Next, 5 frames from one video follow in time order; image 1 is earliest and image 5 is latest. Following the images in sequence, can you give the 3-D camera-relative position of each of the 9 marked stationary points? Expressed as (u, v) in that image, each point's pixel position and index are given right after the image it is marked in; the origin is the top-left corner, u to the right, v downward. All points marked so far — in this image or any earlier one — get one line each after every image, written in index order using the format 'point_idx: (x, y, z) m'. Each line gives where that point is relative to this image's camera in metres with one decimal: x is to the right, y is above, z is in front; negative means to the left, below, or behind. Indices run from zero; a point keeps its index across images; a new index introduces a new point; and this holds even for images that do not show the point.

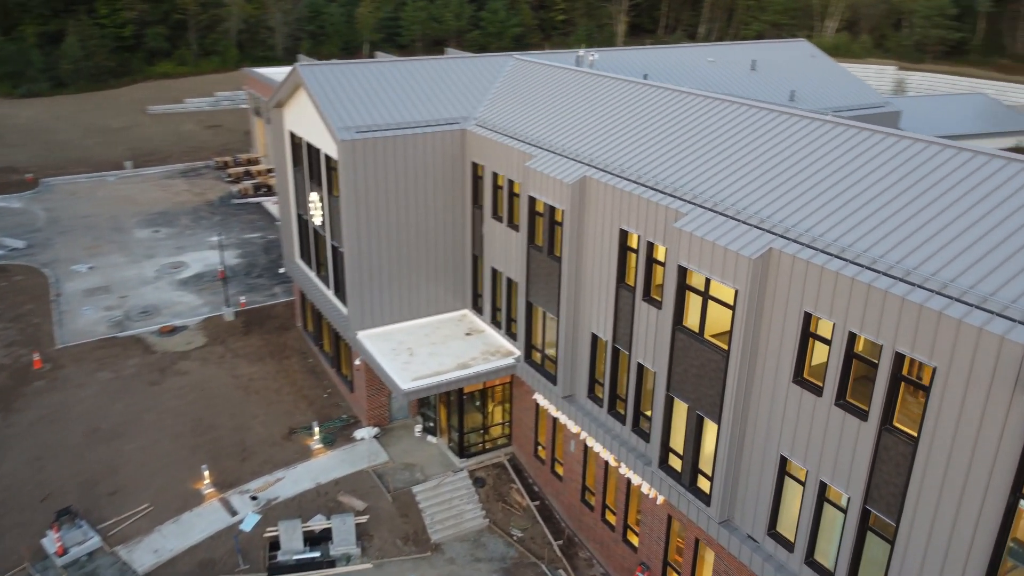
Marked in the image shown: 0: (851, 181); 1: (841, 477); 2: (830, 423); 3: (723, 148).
0: (+6.7, +2.2, +15.6) m
1: (+5.7, -3.3, +14.1) m
2: (+5.5, -2.4, +14.1) m
3: (+4.9, +3.3, +18.5) m
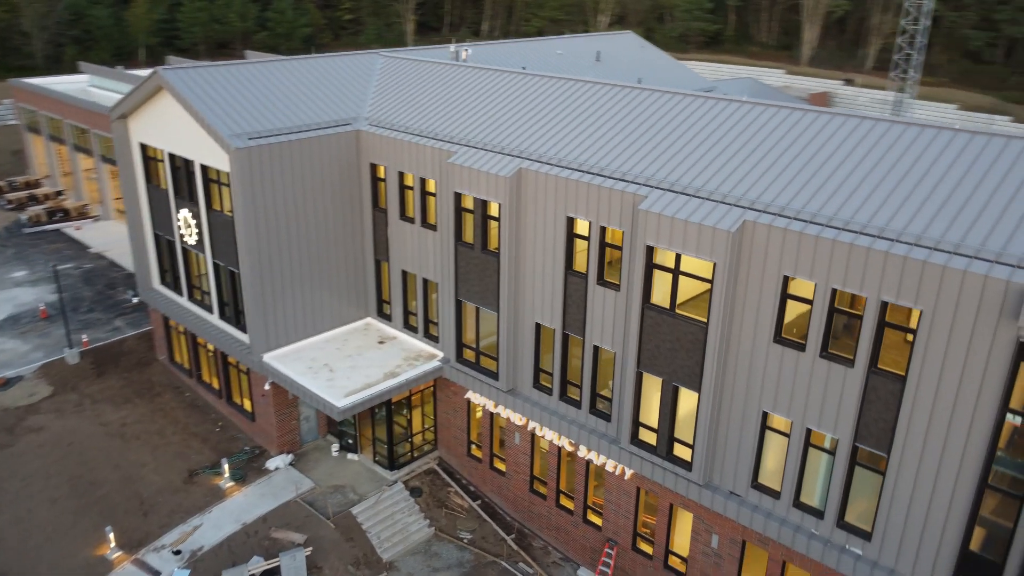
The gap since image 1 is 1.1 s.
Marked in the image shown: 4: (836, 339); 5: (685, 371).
0: (+6.0, +2.9, +17.1) m
1: (+6.0, -2.6, +15.5) m
2: (+5.8, -1.6, +15.4) m
3: (+3.4, +3.8, +19.4) m
4: (+6.0, -0.9, +15.1) m
5: (+3.7, -1.8, +17.1) m
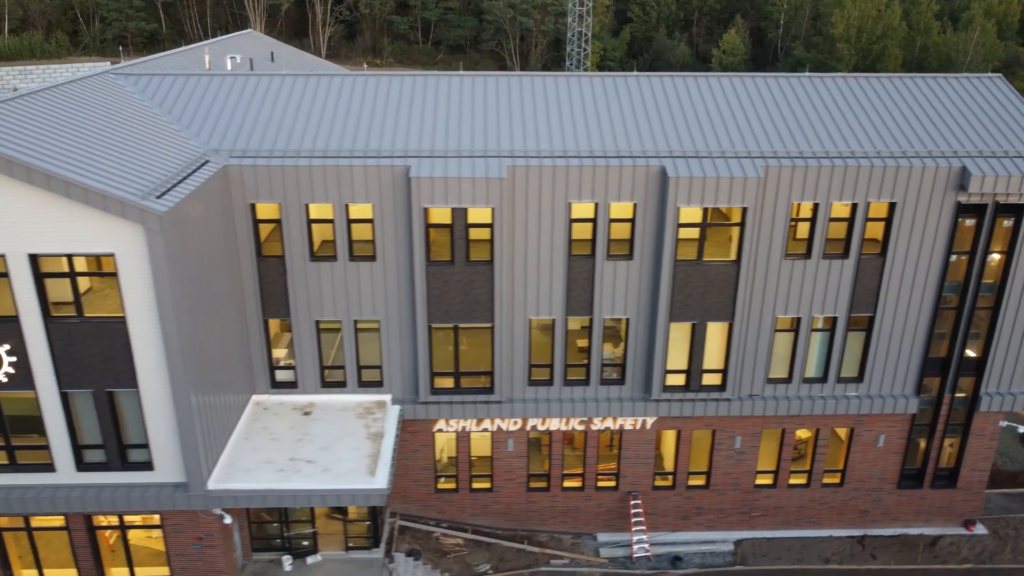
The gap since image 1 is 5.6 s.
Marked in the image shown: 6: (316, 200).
0: (+5.3, +4.6, +20.7) m
1: (+7.9, -0.5, +20.2) m
2: (+7.5, +0.3, +19.9) m
3: (+1.8, +4.6, +20.6) m
4: (+7.7, +1.1, +19.7) m
5: (+5.0, -0.5, +19.7) m
6: (-4.5, +2.0, +18.6) m
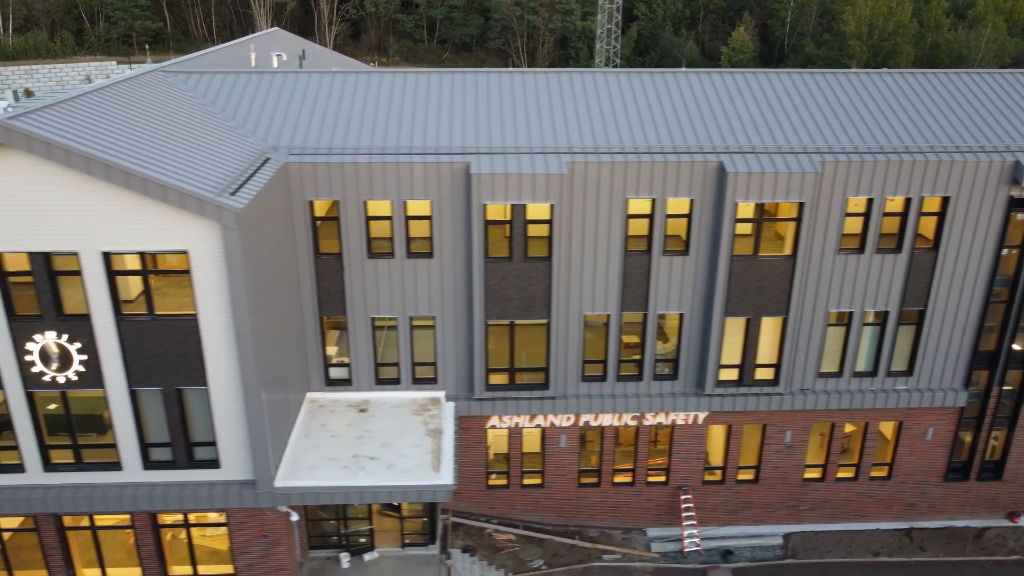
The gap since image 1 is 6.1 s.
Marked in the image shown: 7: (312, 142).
0: (+6.6, +4.8, +20.8) m
1: (+9.2, -0.3, +20.3) m
2: (+8.8, +0.5, +20.0) m
3: (+3.1, +4.7, +20.7) m
4: (+9.1, +1.3, +19.8) m
5: (+6.3, -0.4, +19.8) m
6: (-3.1, +2.1, +18.6) m
7: (-4.7, +3.4, +19.0) m
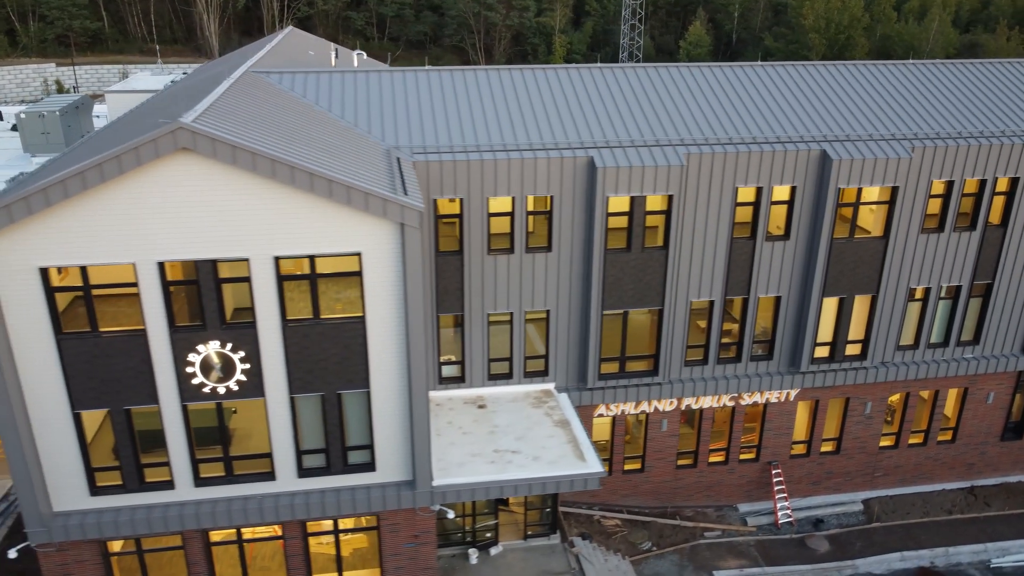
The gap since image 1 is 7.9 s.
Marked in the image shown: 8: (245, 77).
0: (+9.0, +5.3, +22.0) m
1: (+11.9, +0.3, +21.8) m
2: (+11.5, +1.1, +21.4) m
3: (+5.5, +5.0, +21.5) m
4: (+11.7, +1.9, +21.3) m
5: (+9.1, +0.1, +21.0) m
6: (-0.3, +2.2, +18.8) m
7: (-1.9, +3.4, +19.0) m
8: (-6.5, +5.0, +19.3) m
